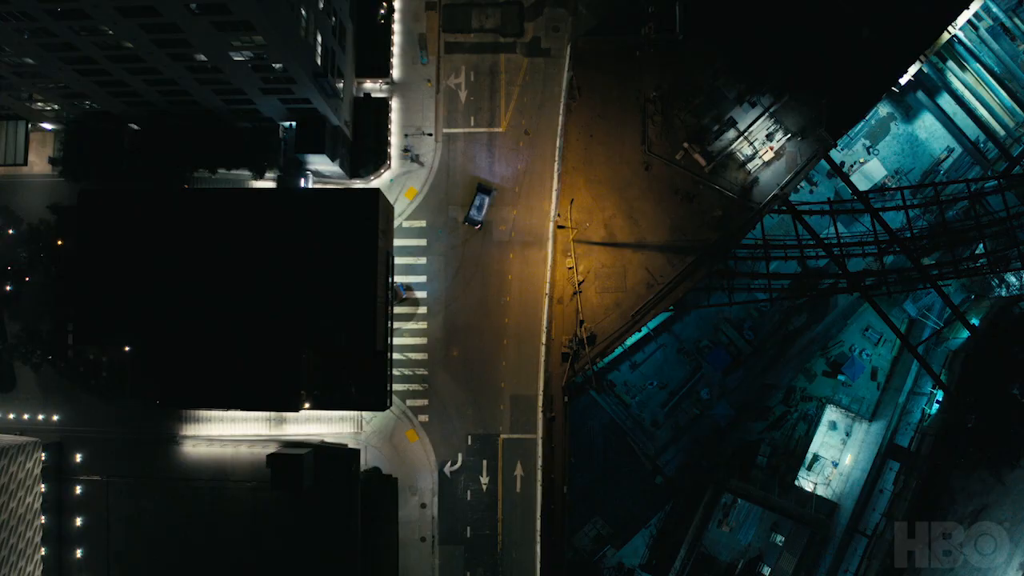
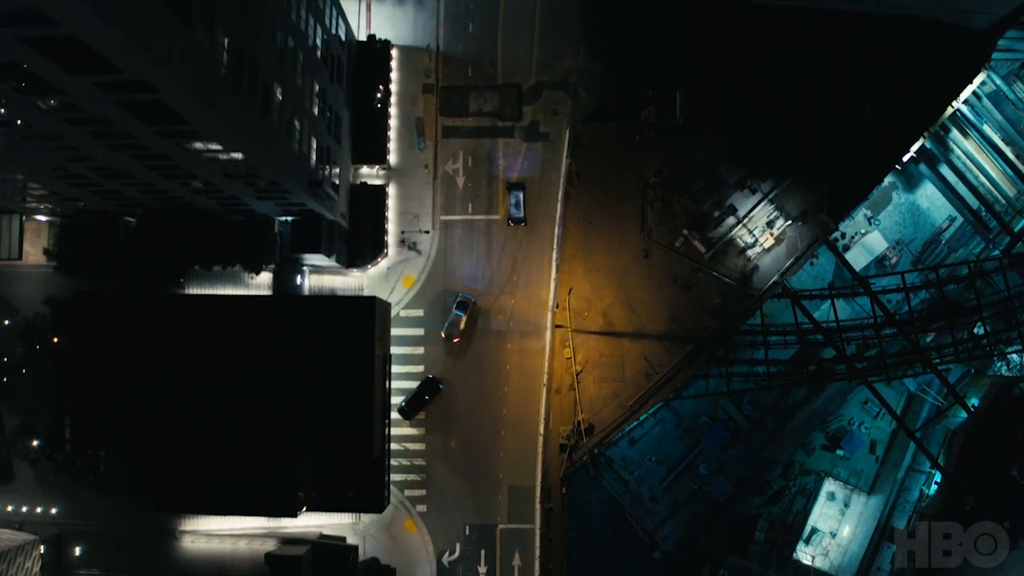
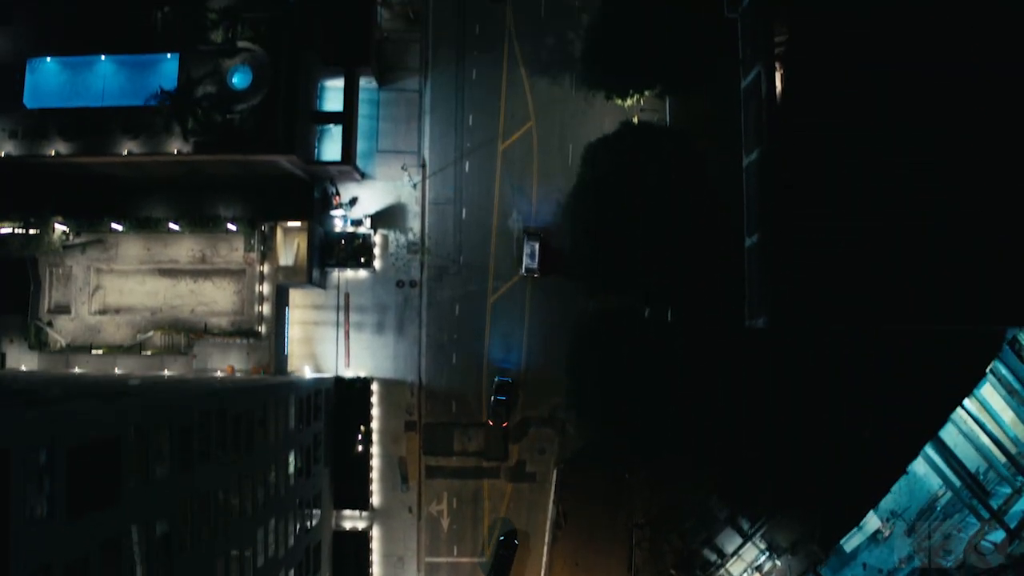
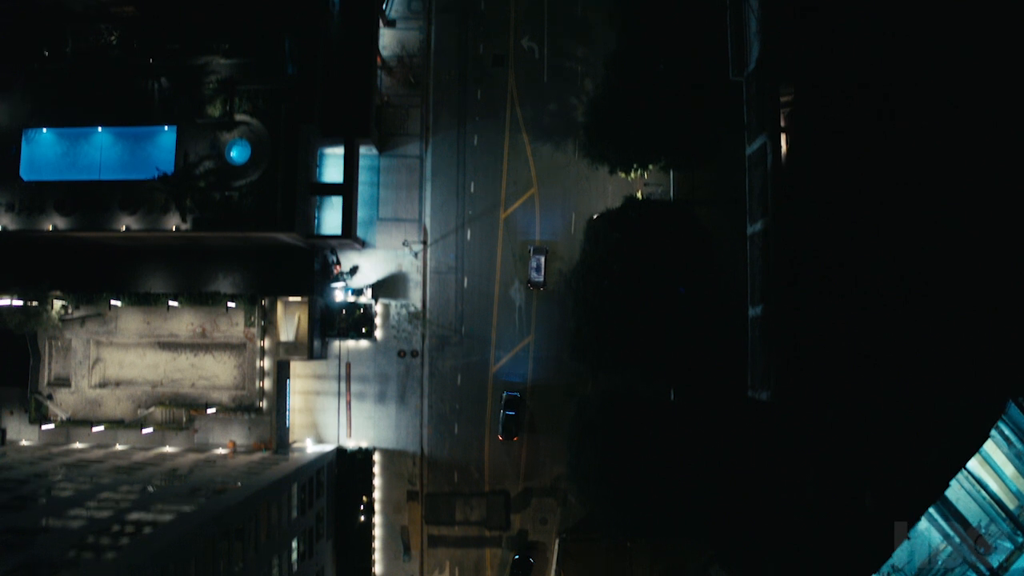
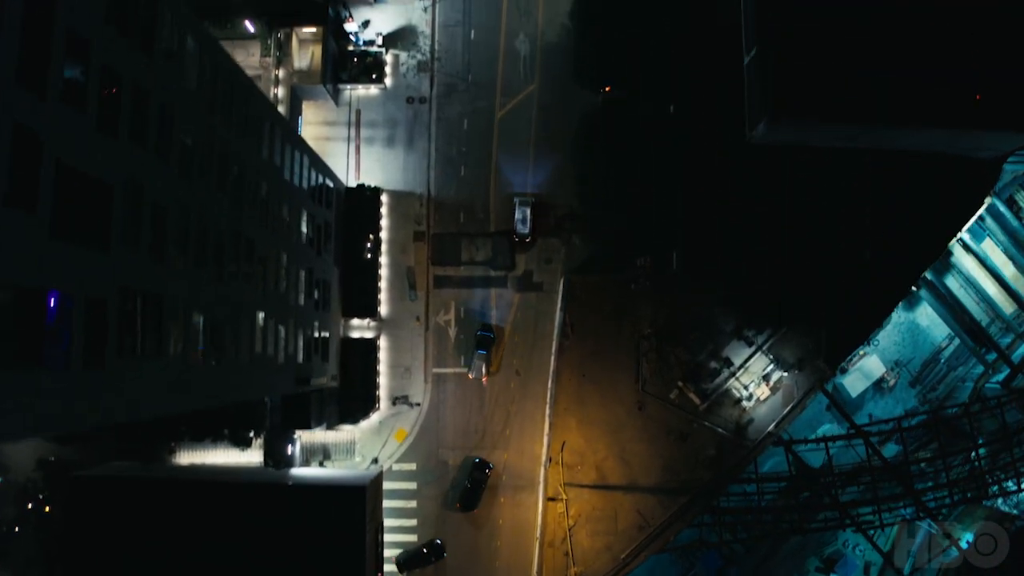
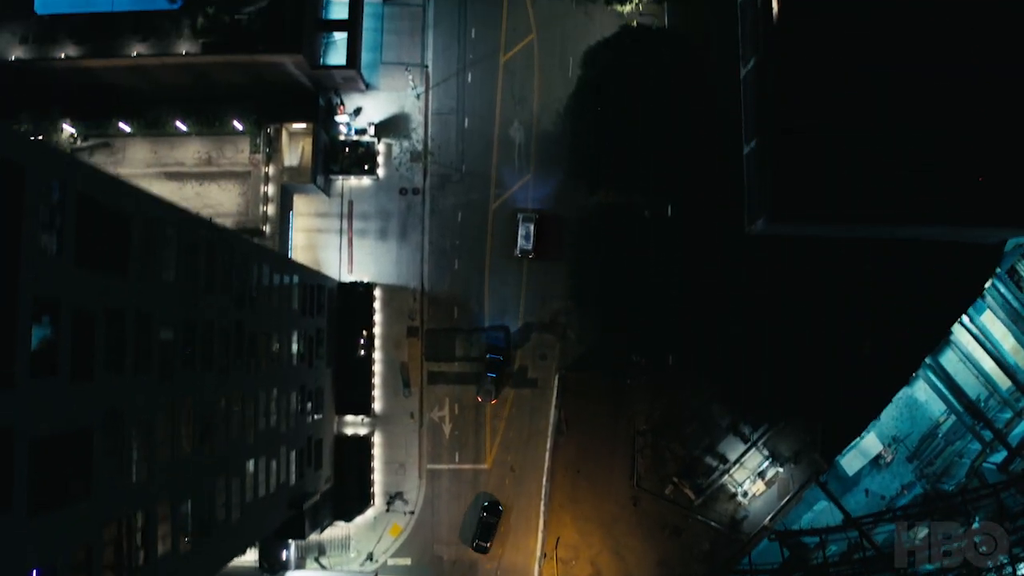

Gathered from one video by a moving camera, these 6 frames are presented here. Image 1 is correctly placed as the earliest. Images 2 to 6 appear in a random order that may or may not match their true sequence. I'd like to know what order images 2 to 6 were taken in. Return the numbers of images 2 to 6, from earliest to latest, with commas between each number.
2, 5, 6, 3, 4
